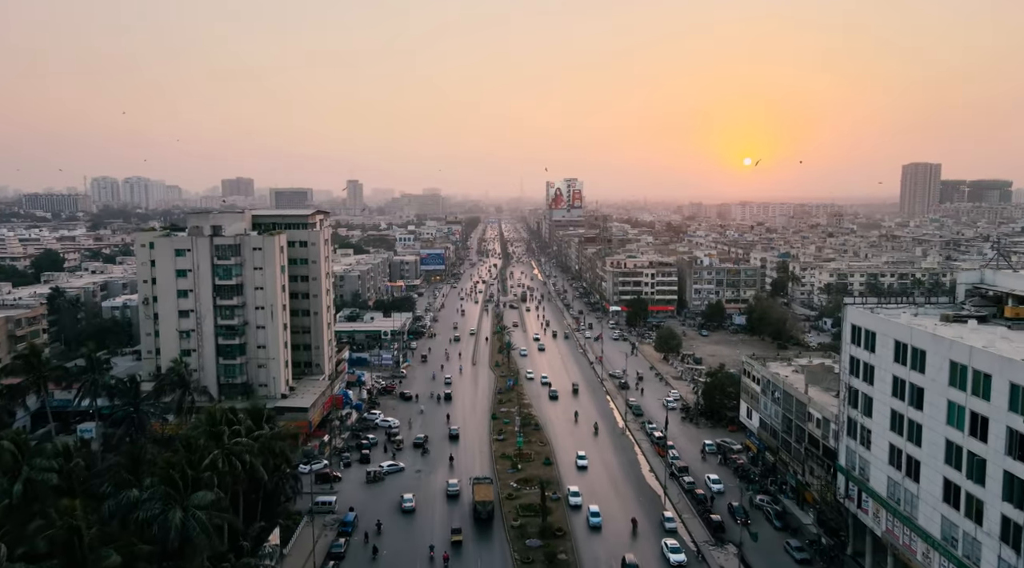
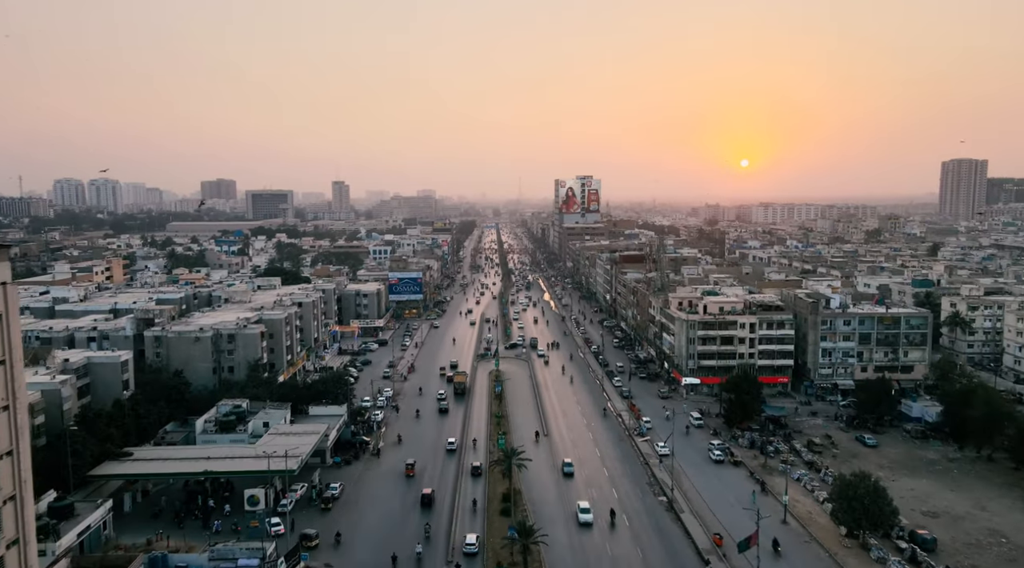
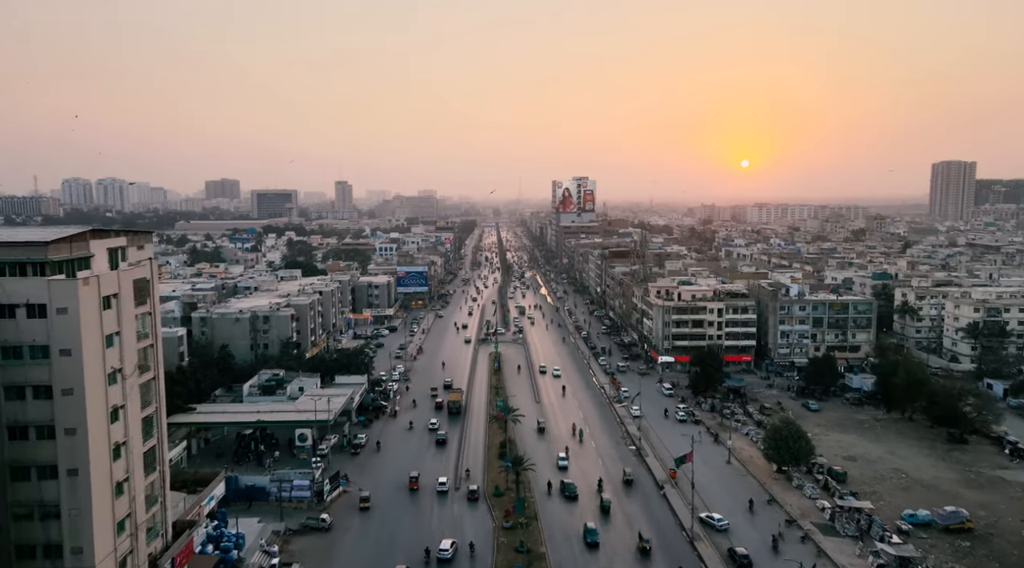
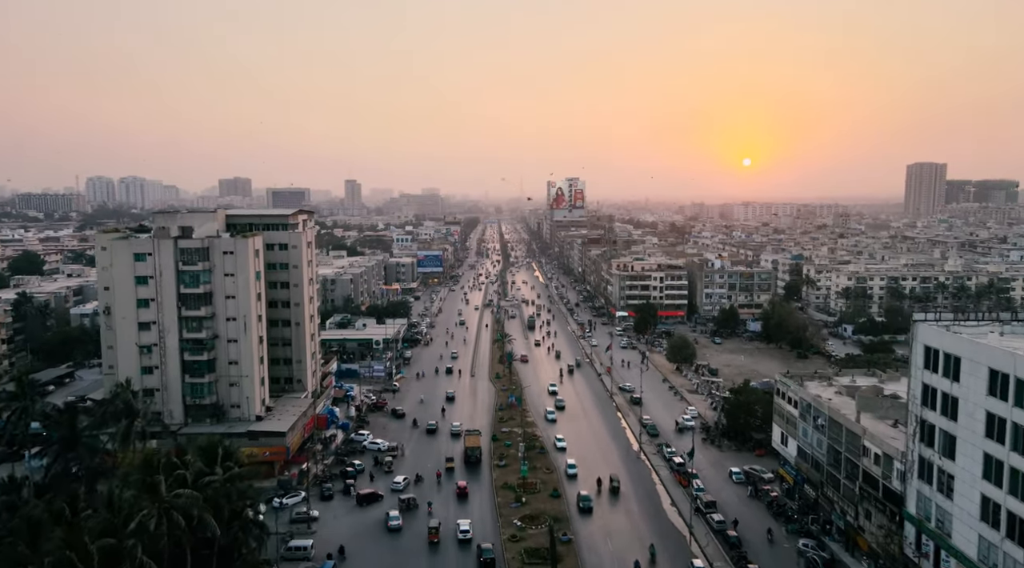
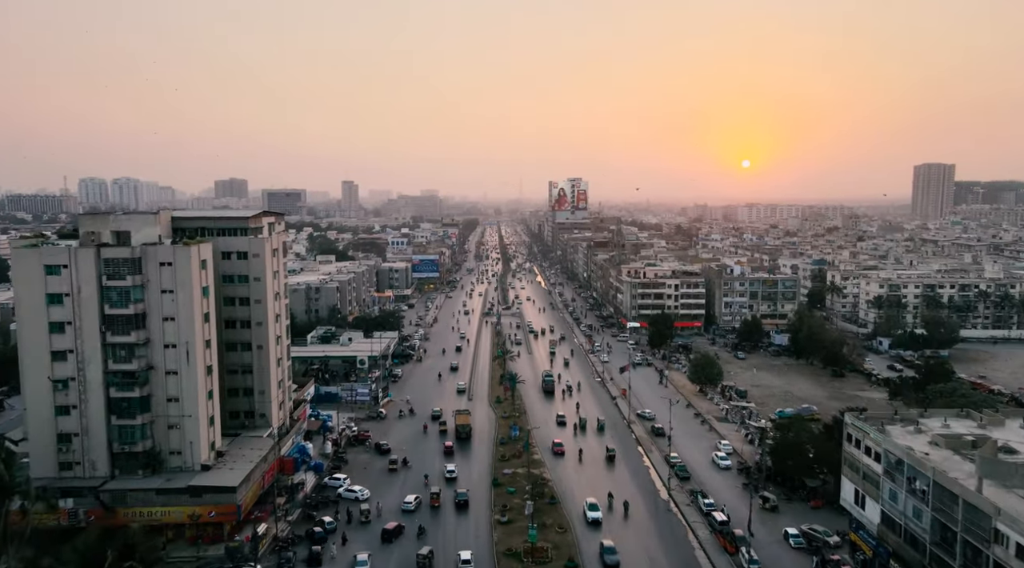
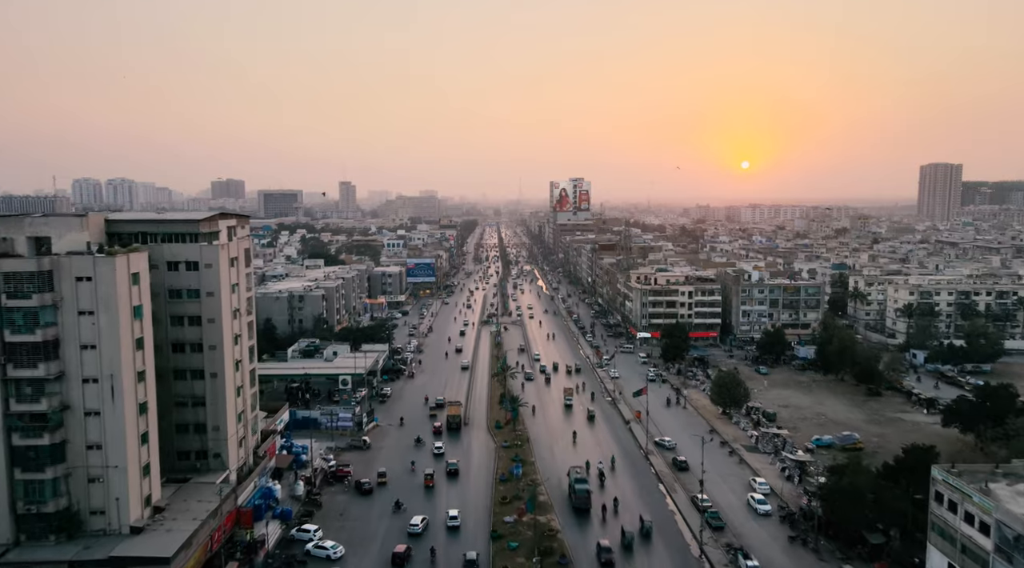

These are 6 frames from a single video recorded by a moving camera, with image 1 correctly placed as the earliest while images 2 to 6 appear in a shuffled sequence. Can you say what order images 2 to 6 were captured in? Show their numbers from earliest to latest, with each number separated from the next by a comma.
4, 5, 6, 3, 2
